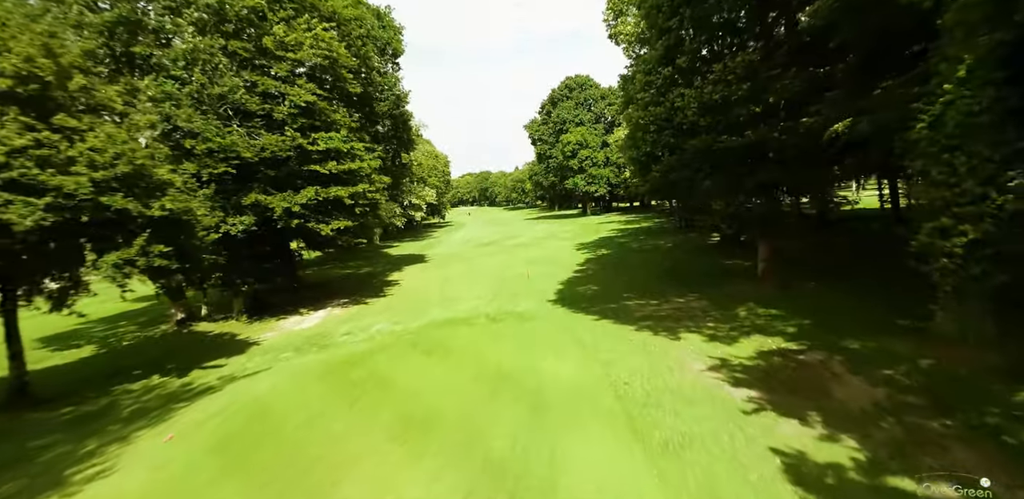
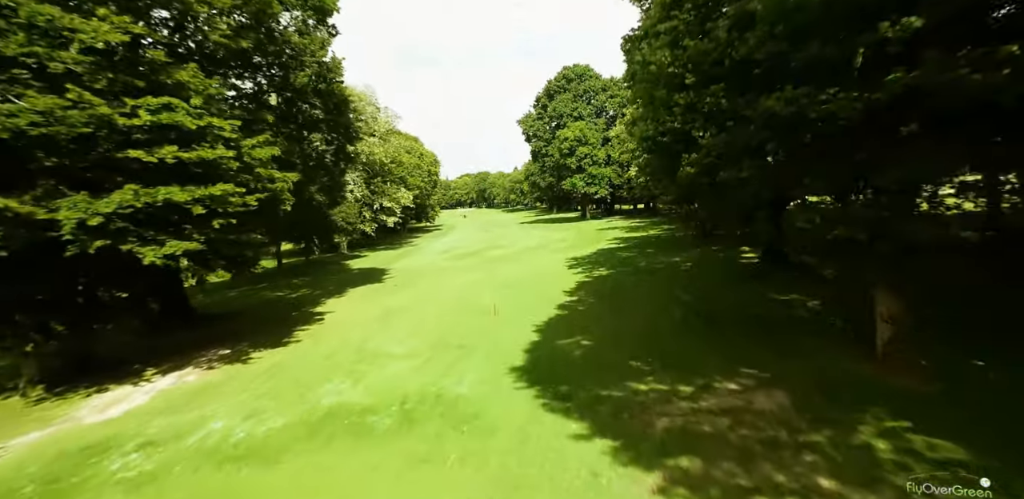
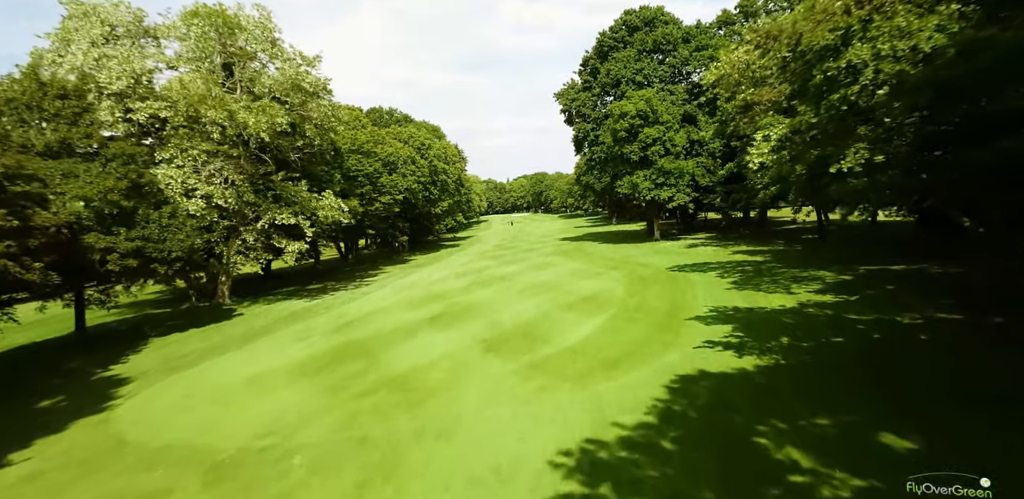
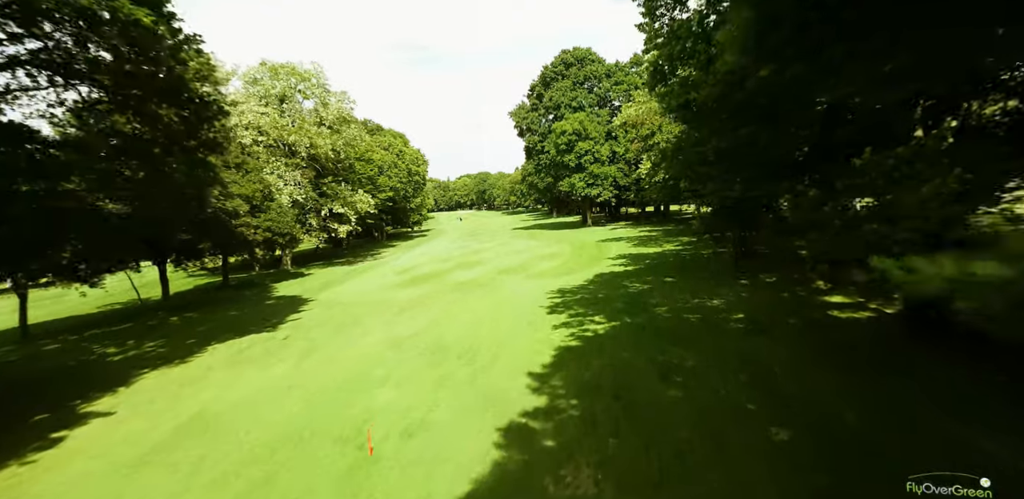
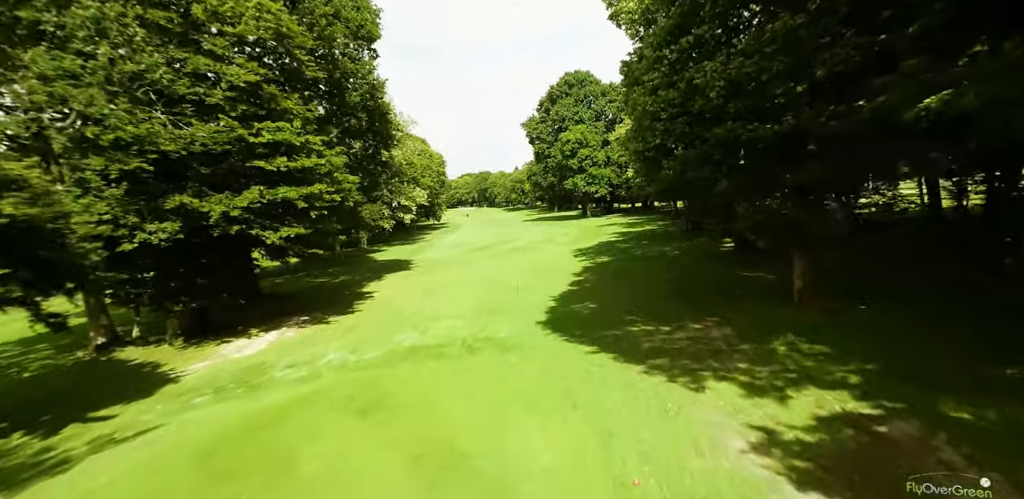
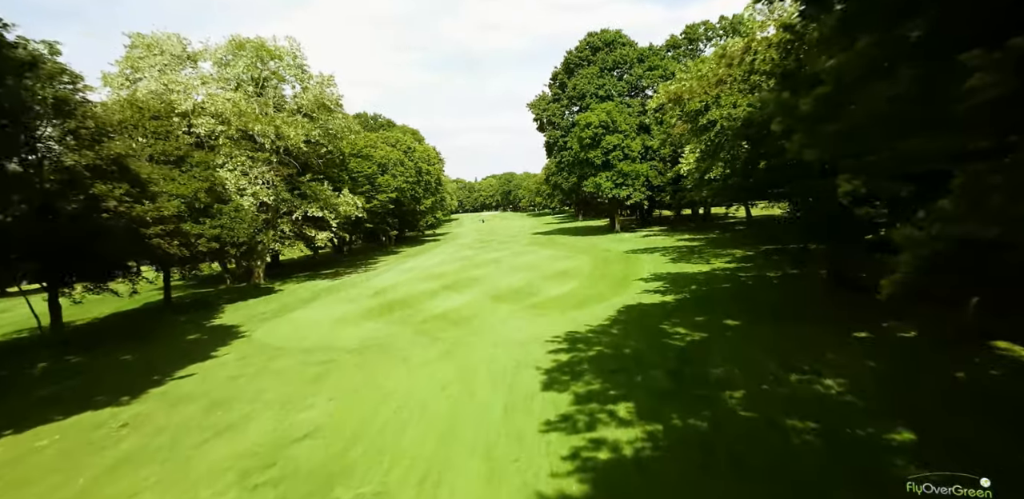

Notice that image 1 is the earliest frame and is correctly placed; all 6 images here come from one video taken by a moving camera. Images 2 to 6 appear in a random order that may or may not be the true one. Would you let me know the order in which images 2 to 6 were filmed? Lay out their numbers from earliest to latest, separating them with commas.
5, 2, 4, 6, 3
